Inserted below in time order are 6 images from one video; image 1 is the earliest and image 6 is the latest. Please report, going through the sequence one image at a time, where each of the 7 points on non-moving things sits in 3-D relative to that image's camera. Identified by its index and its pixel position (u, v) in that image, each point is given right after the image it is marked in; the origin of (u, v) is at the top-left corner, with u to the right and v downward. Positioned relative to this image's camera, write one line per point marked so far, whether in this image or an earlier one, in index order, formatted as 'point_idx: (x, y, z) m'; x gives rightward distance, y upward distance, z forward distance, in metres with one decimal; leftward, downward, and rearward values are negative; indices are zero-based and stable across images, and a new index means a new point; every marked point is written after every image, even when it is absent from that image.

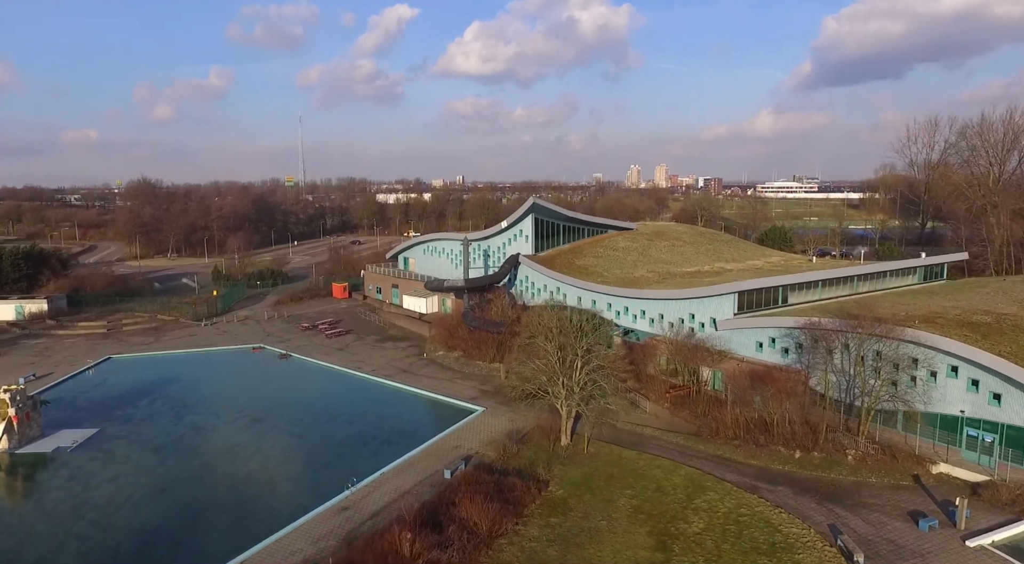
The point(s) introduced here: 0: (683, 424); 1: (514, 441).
0: (+5.3, -4.4, +19.7) m
1: (+0.1, -4.6, +18.4) m
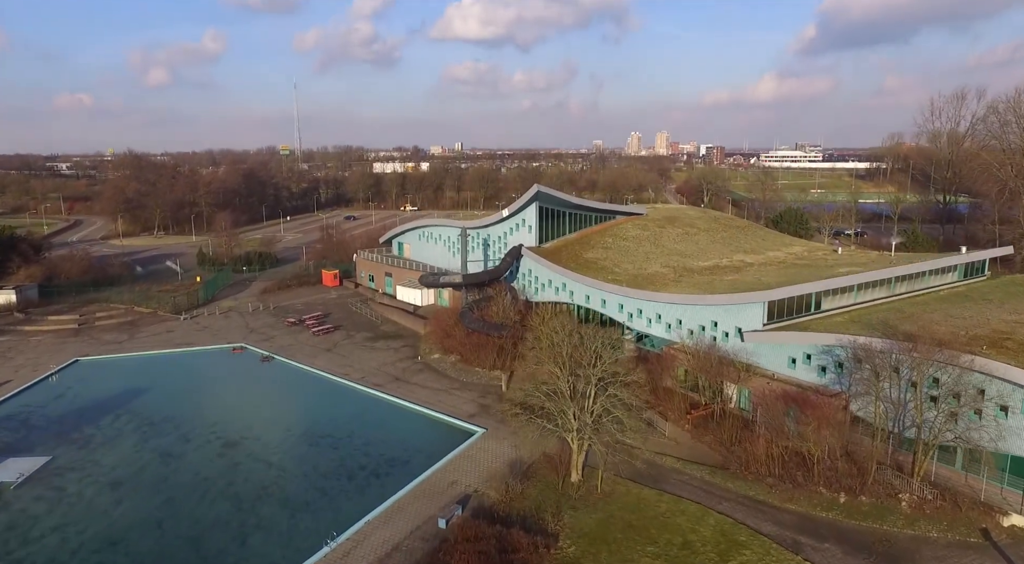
0: (+5.4, -4.7, +17.5) m
1: (+0.1, -5.0, +16.2) m
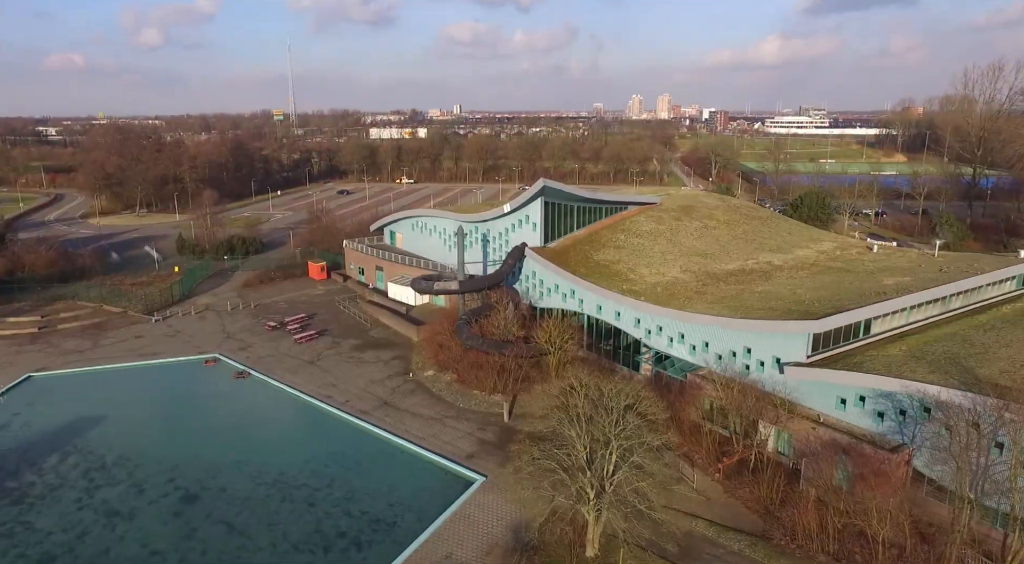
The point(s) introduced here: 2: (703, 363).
0: (+5.5, -5.5, +15.0) m
1: (+0.2, -5.8, +13.7) m
2: (+5.9, -2.5, +19.5) m
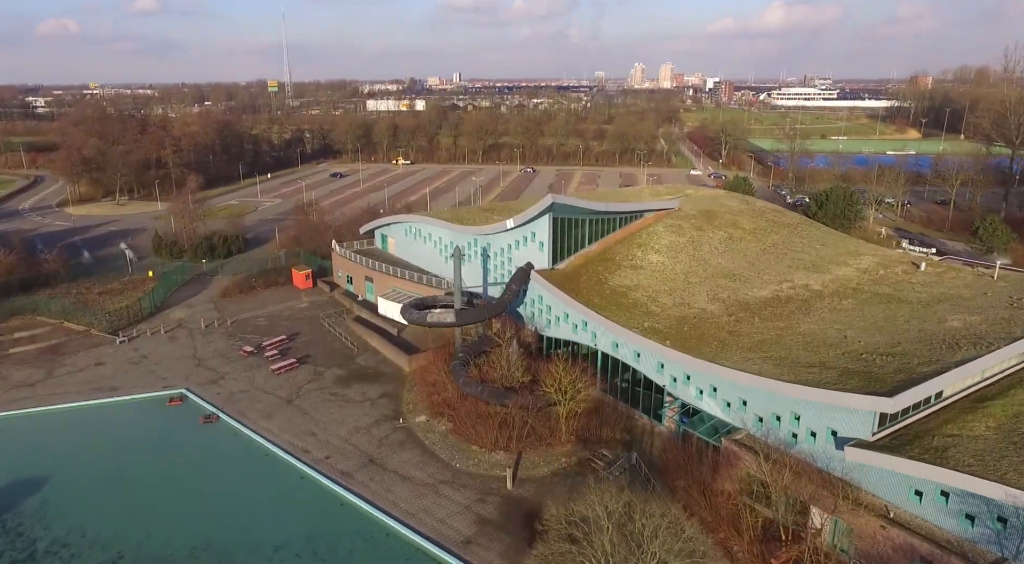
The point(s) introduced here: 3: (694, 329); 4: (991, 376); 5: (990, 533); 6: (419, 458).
0: (+5.6, -6.9, +12.3) m
1: (+0.4, -7.3, +11.1) m
2: (+6.0, -3.7, +16.6) m
3: (+5.6, -1.4, +19.2) m
4: (+12.0, -2.4, +15.8) m
5: (+9.2, -4.8, +12.1) m
6: (-2.7, -5.1, +18.5) m
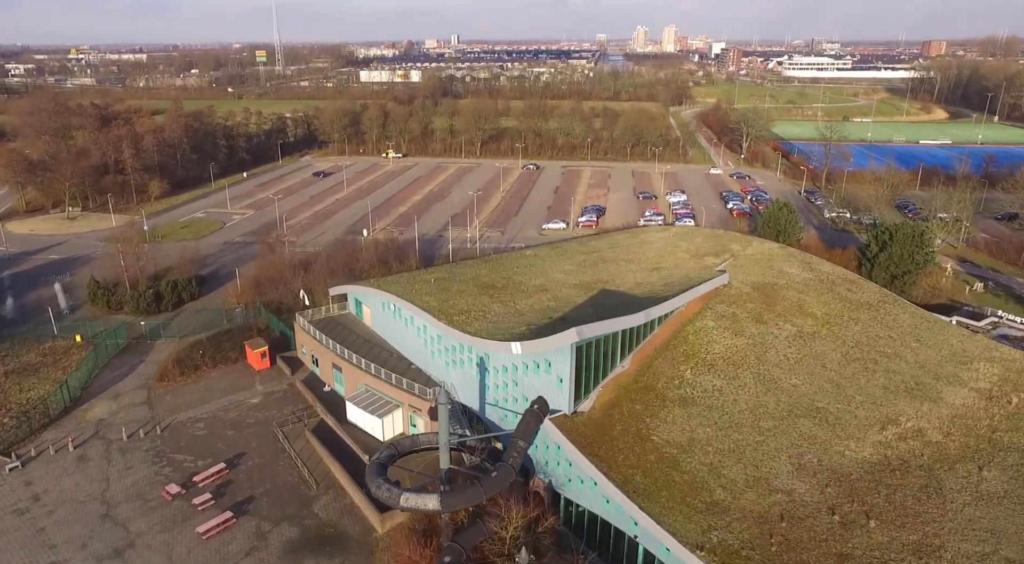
0: (+5.8, -11.4, +6.6) m
1: (+0.5, -11.8, +5.3) m
2: (+6.2, -7.9, +10.7) m
3: (+5.7, -5.4, +13.1) m
4: (+12.2, -6.7, +9.8) m
5: (+9.4, -9.3, +6.2) m
6: (-2.5, -9.2, +12.6) m
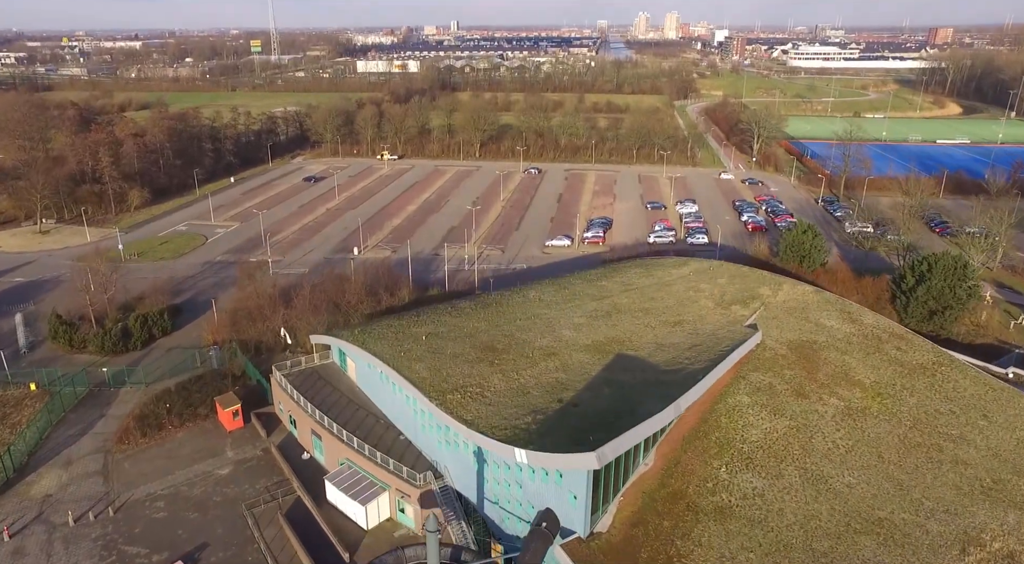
0: (+5.9, -13.6, +3.9) m
1: (+0.6, -14.1, +2.7) m
2: (+6.2, -10.1, +7.9) m
3: (+5.8, -7.5, +10.3) m
4: (+12.2, -8.8, +7.0) m
5: (+9.4, -11.5, +3.5) m
6: (-2.5, -11.3, +9.9) m
